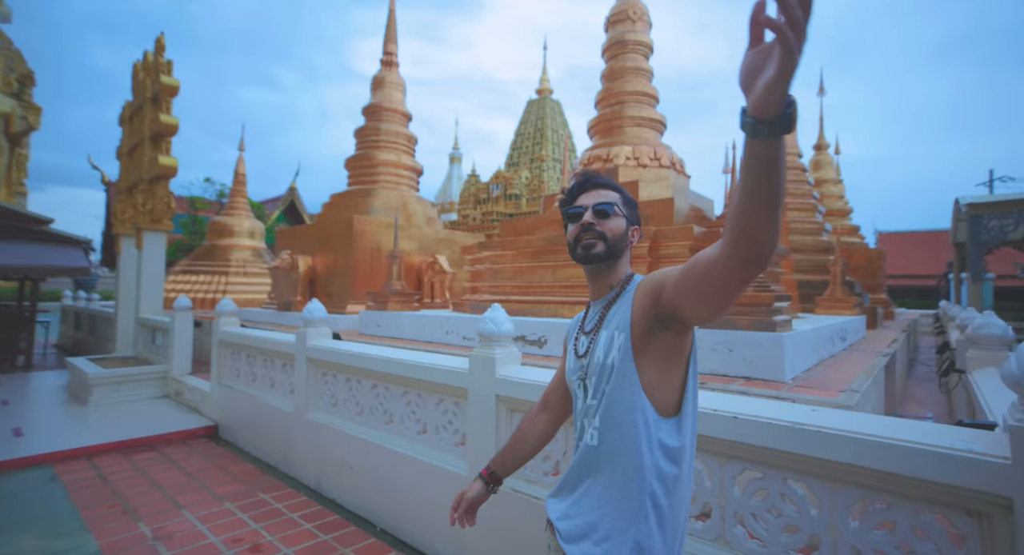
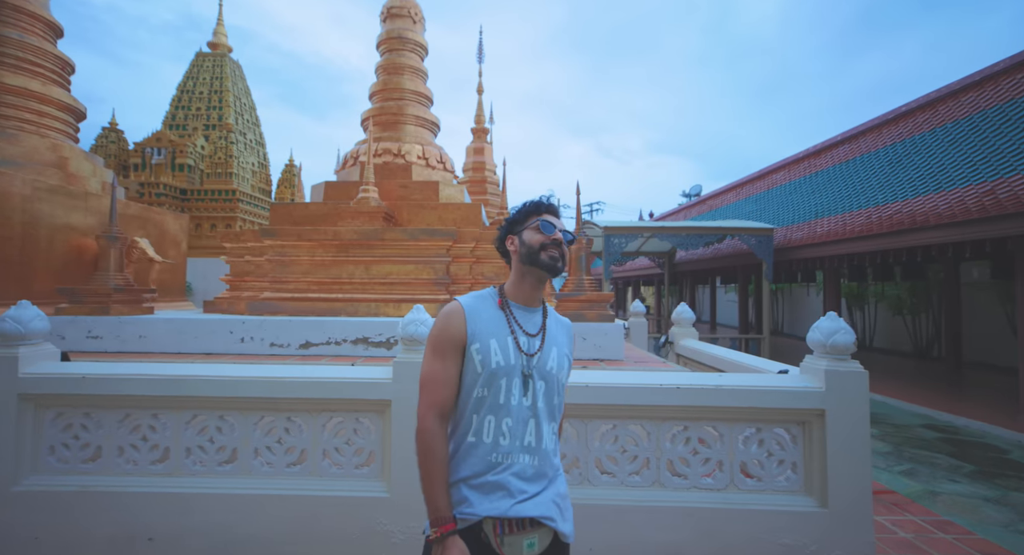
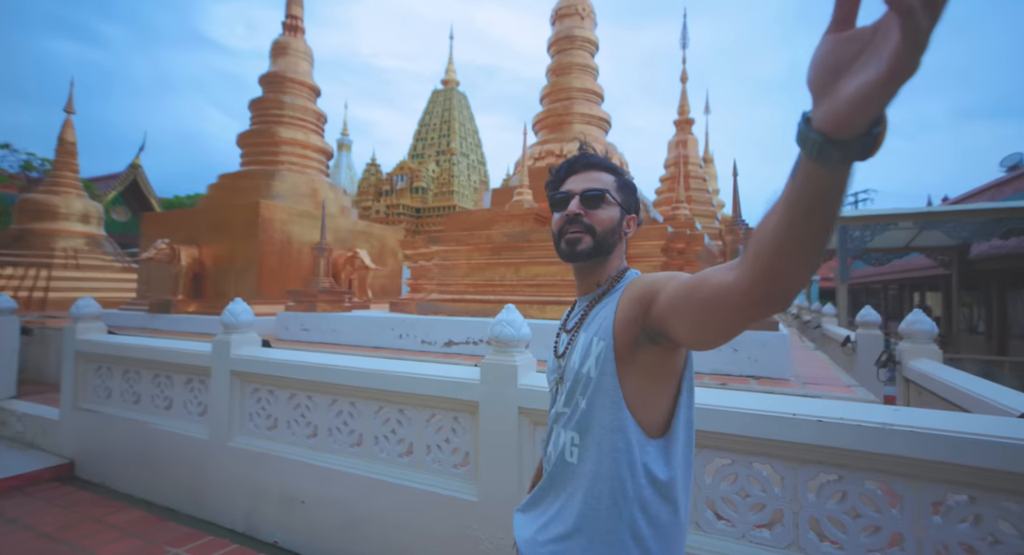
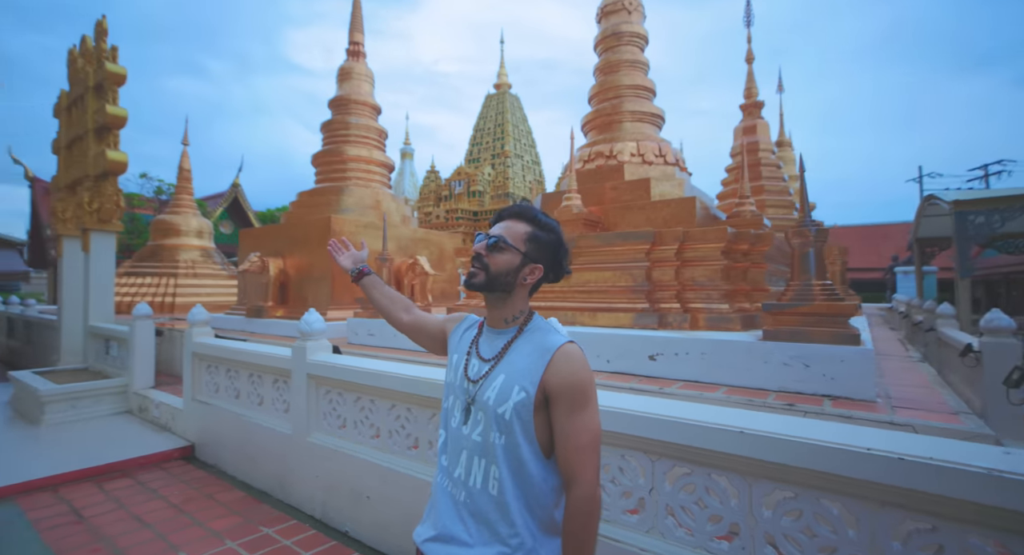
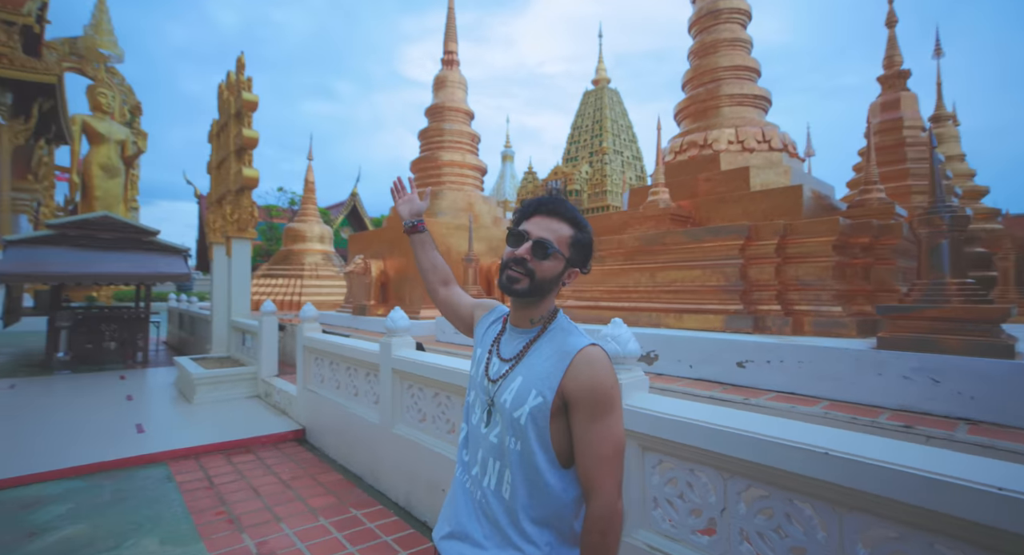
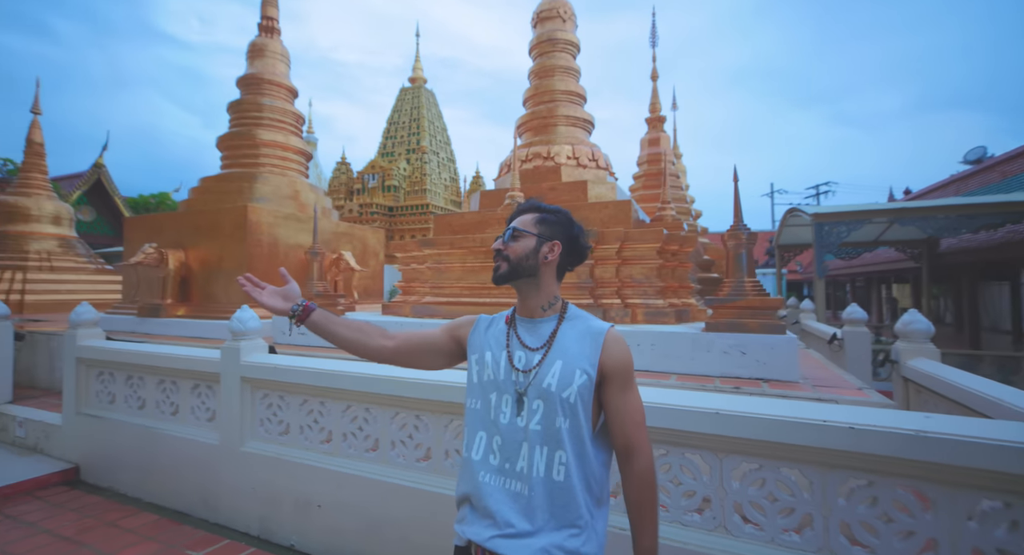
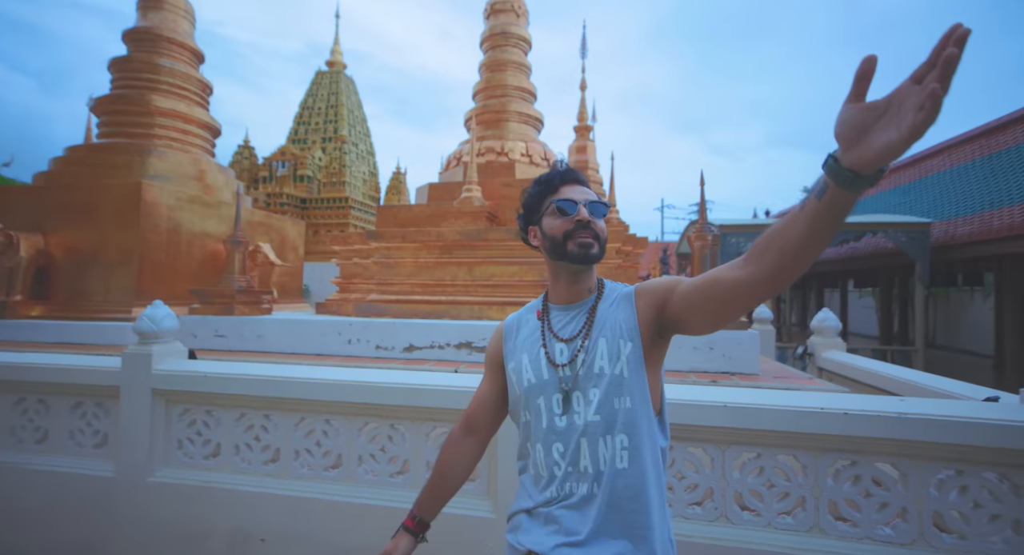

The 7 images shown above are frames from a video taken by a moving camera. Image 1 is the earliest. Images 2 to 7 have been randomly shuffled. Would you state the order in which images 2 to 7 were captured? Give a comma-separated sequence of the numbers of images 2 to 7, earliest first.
3, 7, 2, 6, 4, 5
